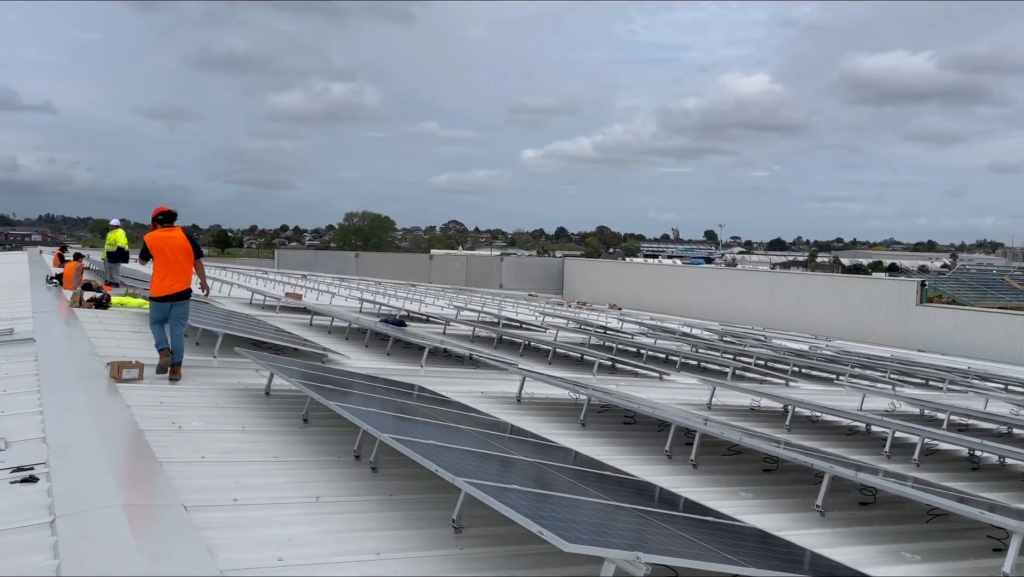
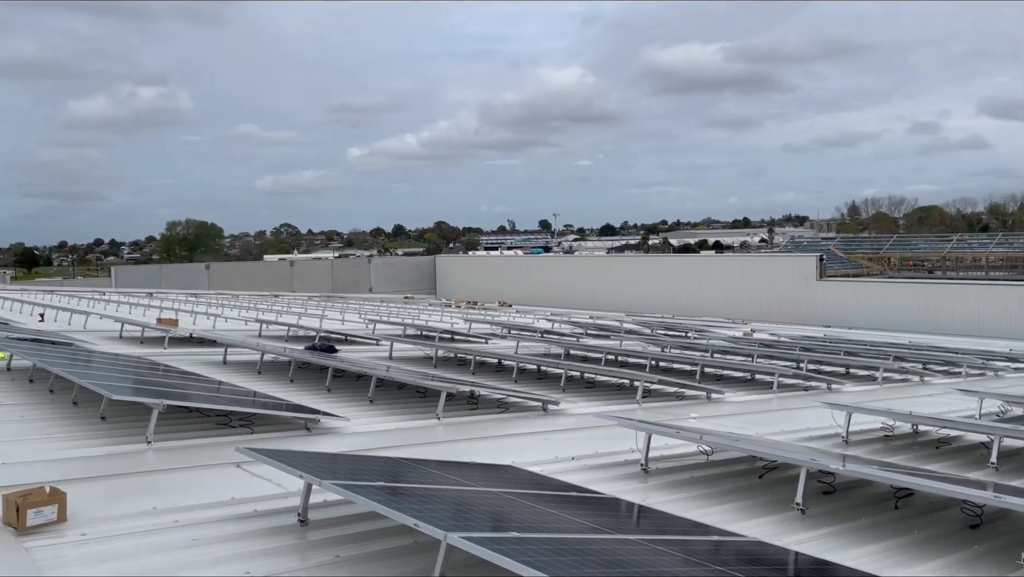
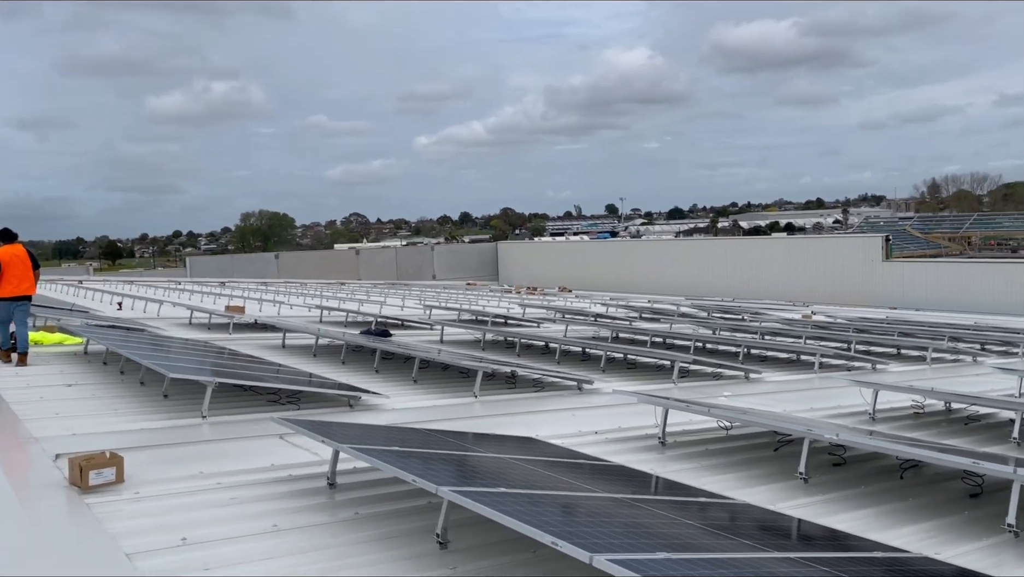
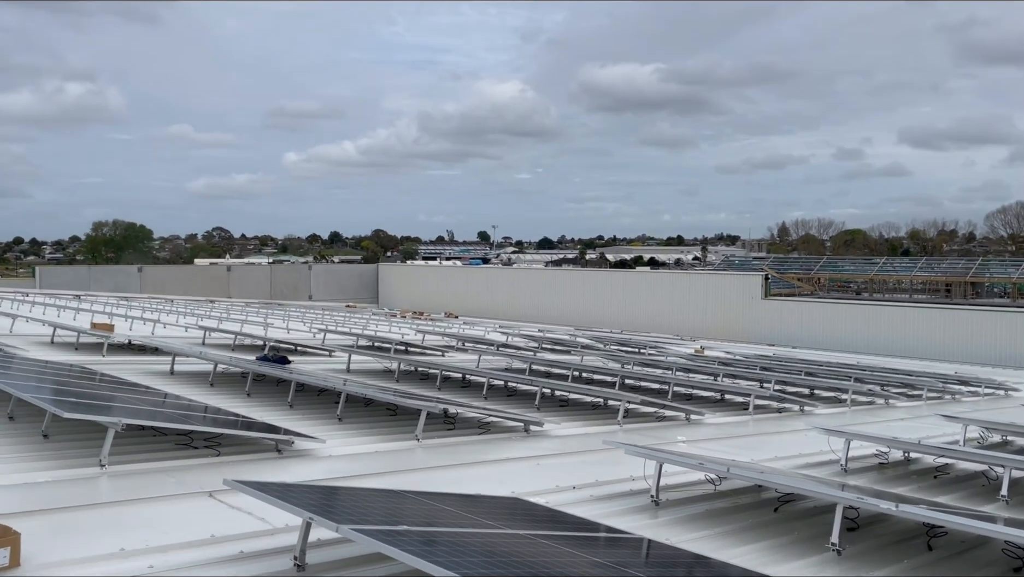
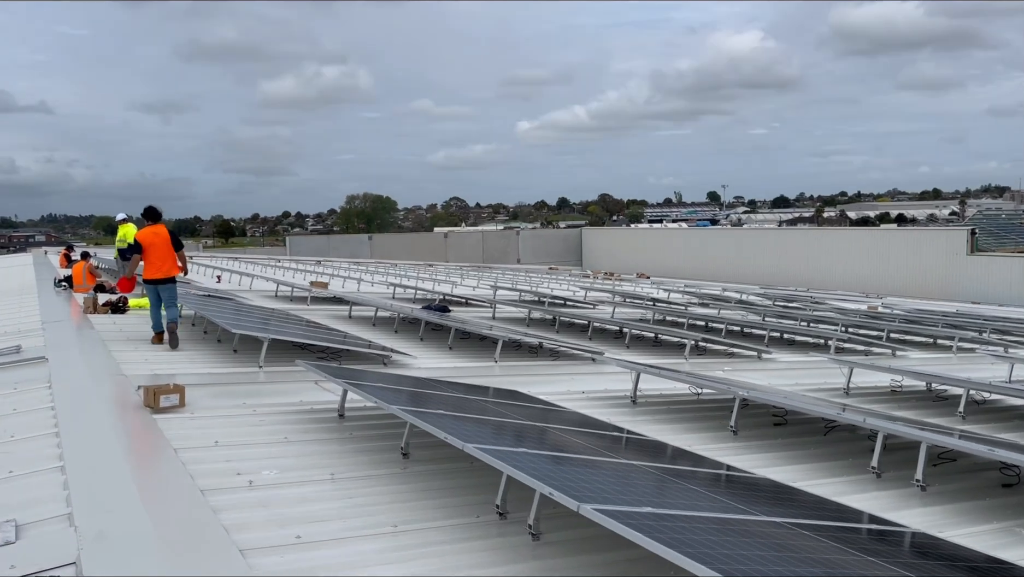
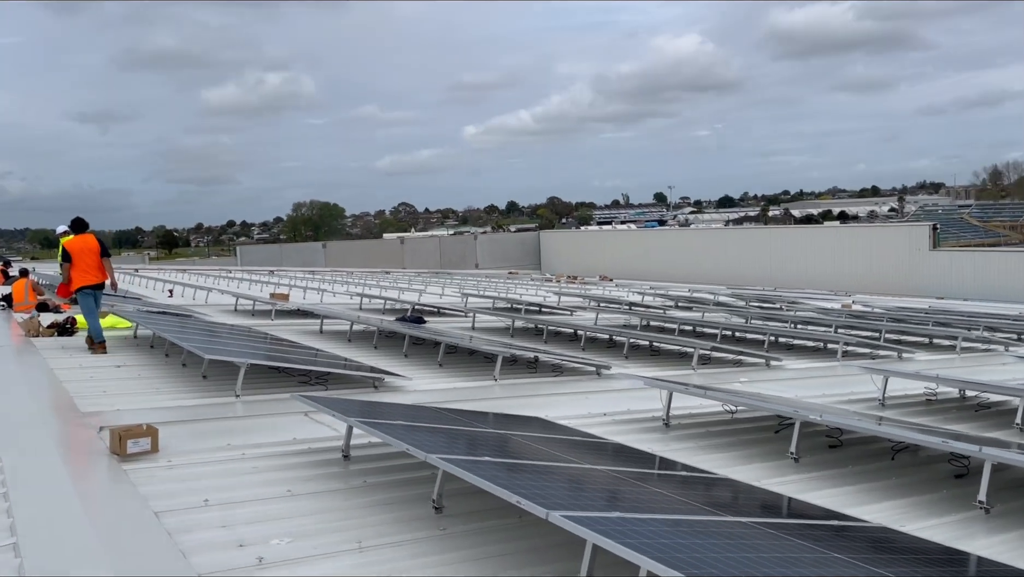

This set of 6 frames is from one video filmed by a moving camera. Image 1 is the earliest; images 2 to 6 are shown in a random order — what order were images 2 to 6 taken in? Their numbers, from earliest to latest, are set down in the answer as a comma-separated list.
5, 6, 3, 2, 4
